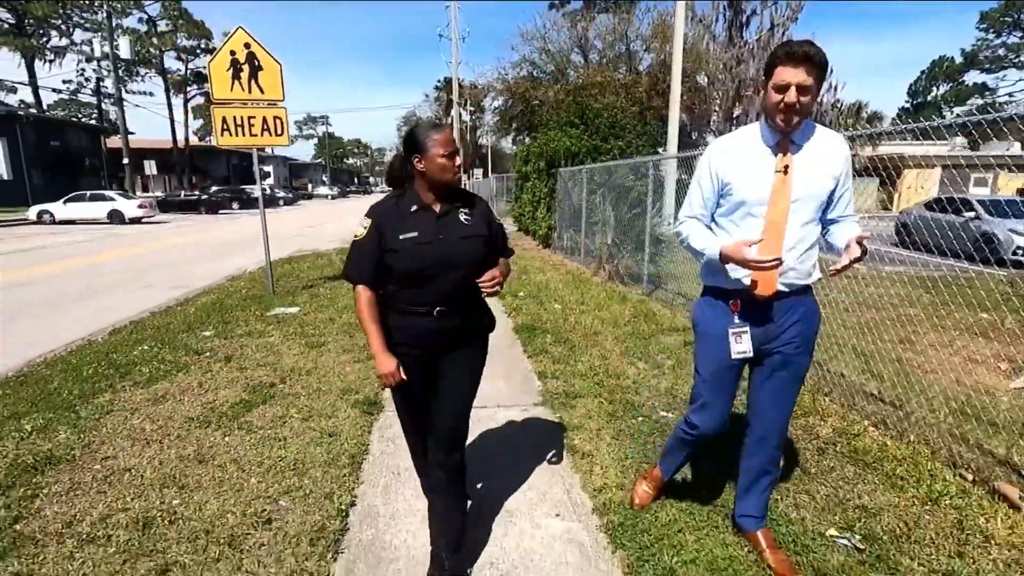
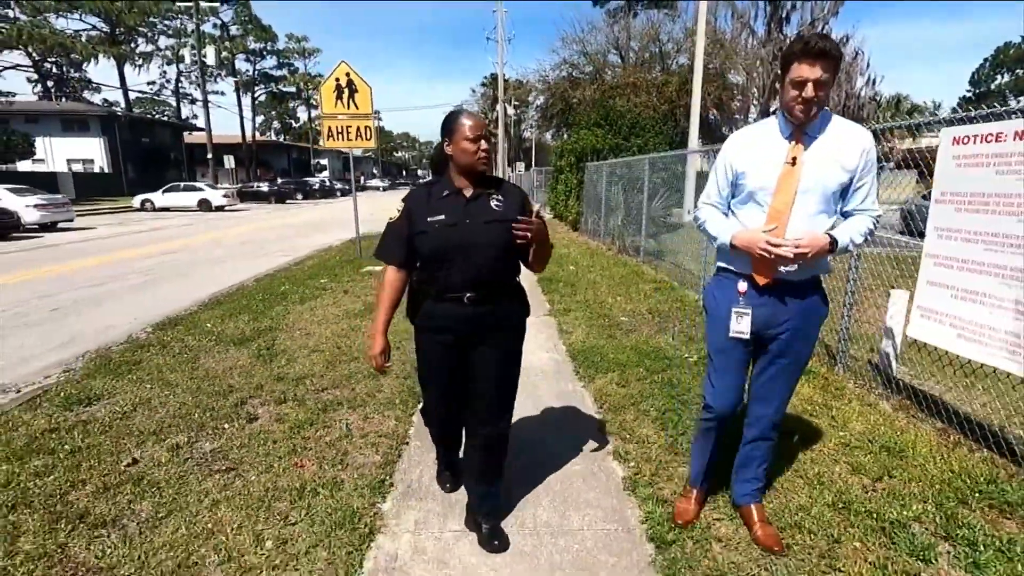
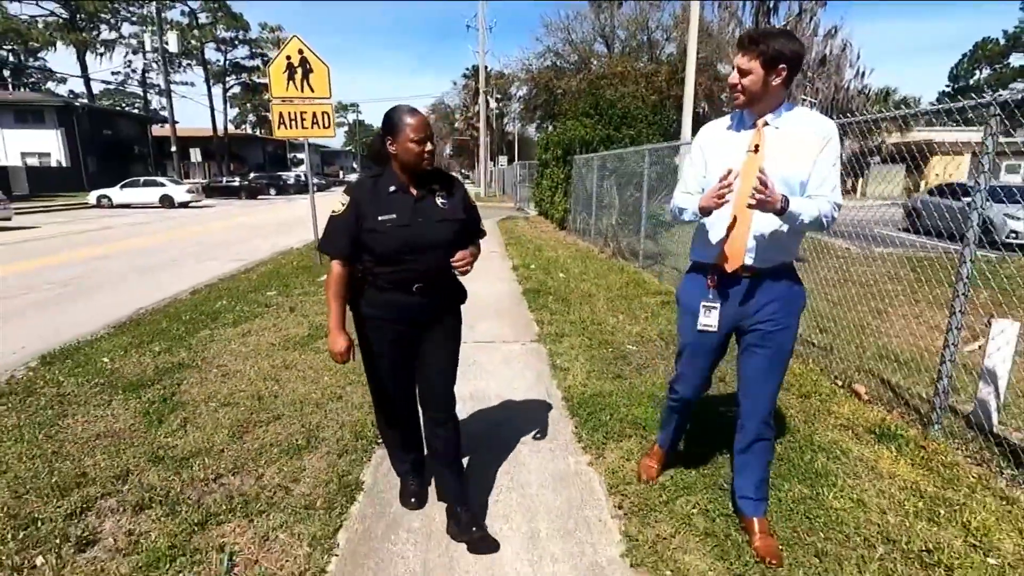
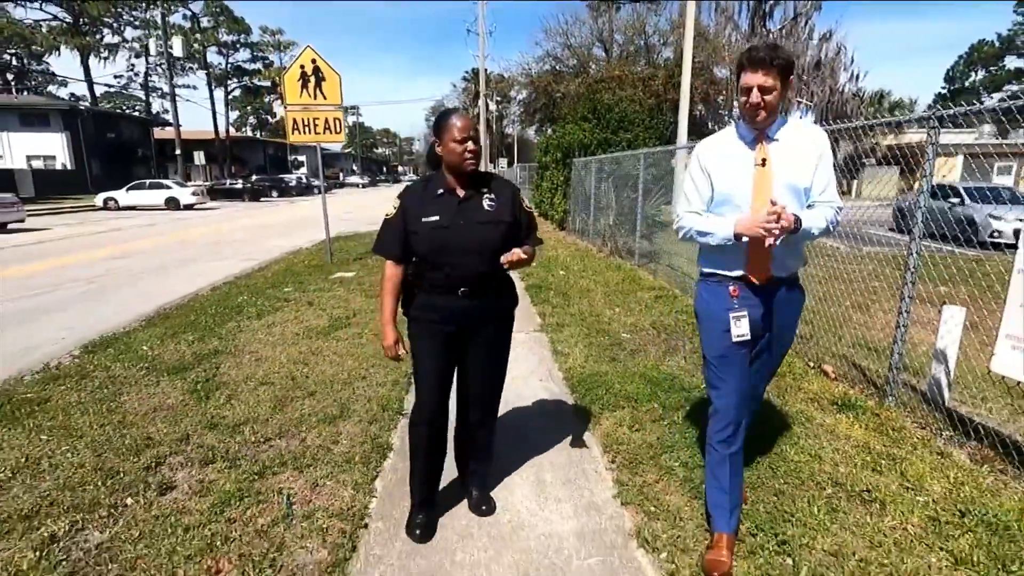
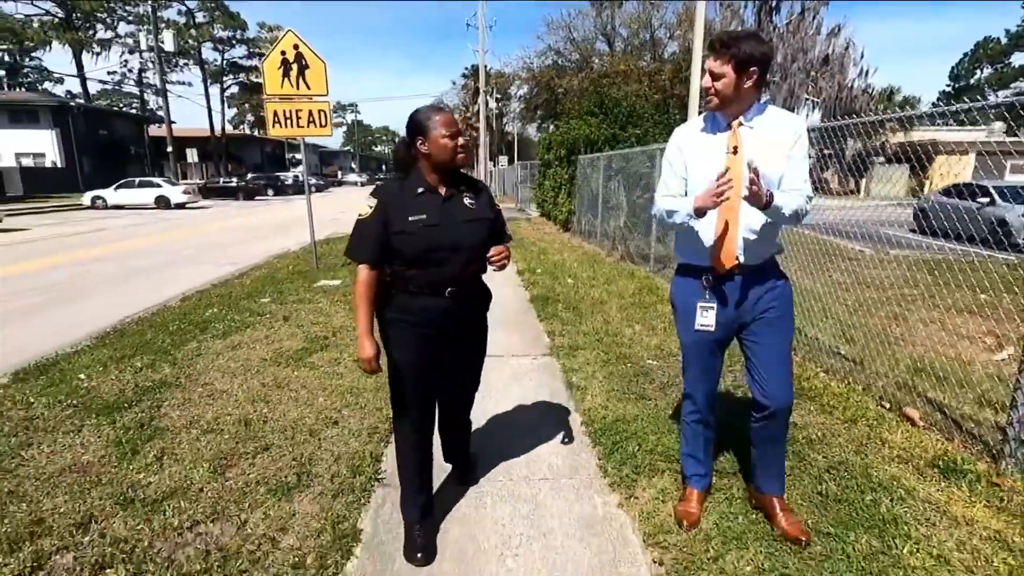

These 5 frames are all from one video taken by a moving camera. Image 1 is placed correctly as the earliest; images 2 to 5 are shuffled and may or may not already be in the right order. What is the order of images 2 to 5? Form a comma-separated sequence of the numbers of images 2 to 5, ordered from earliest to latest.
5, 3, 4, 2
